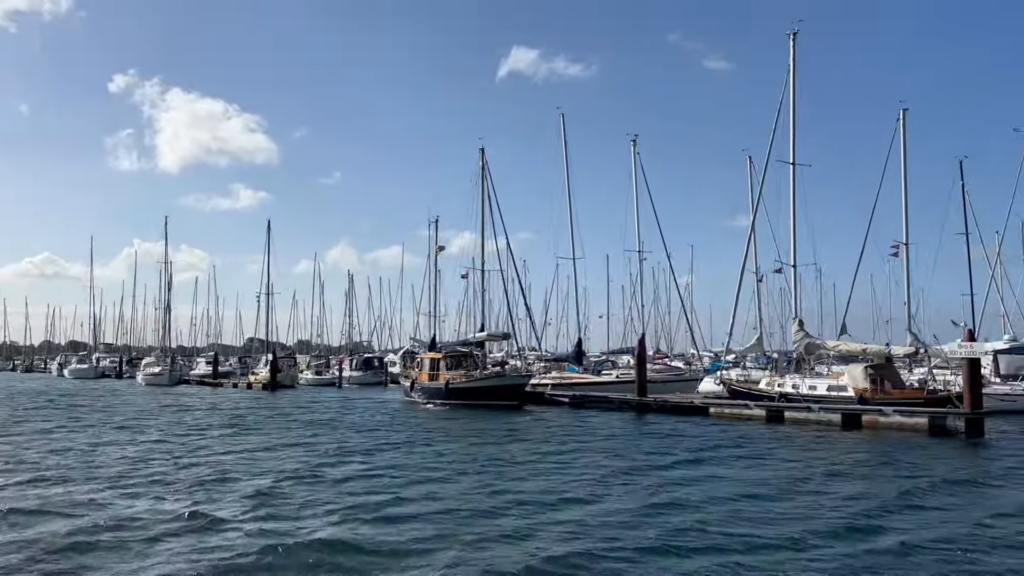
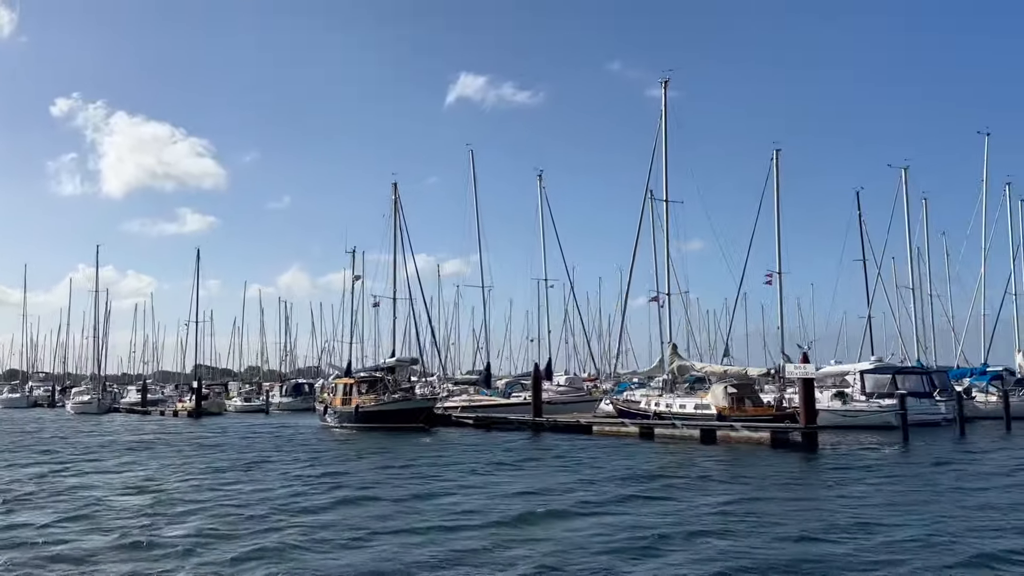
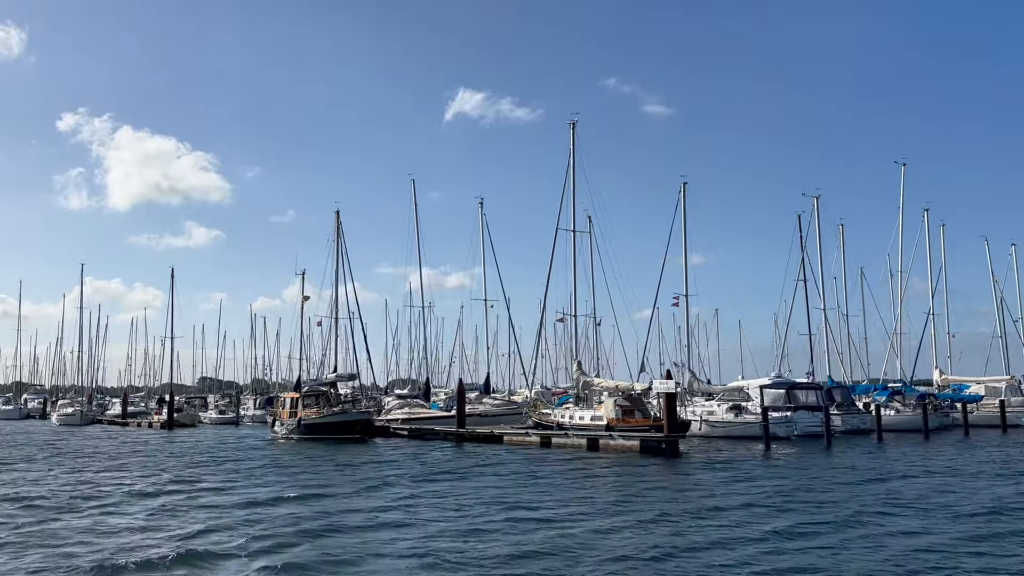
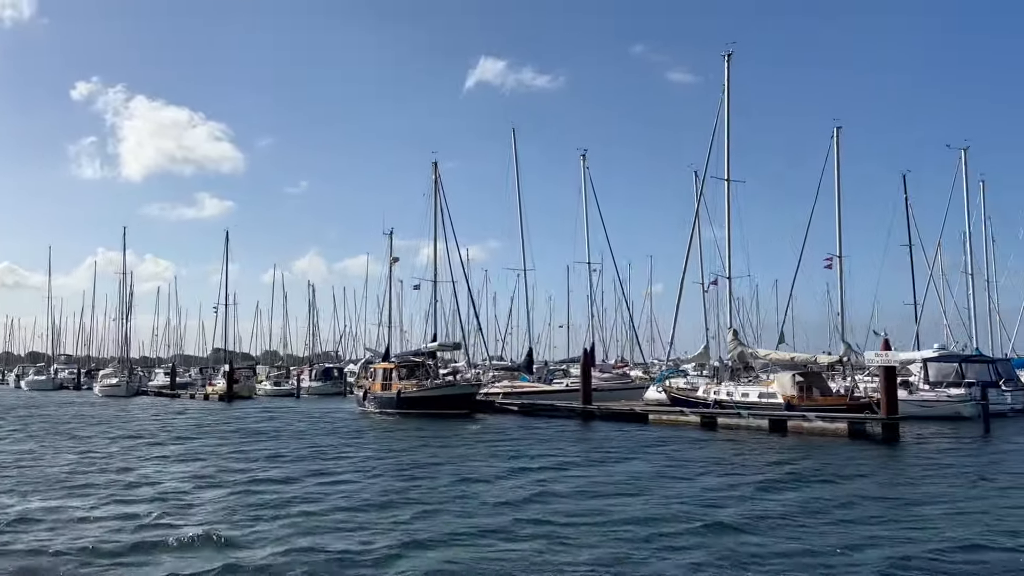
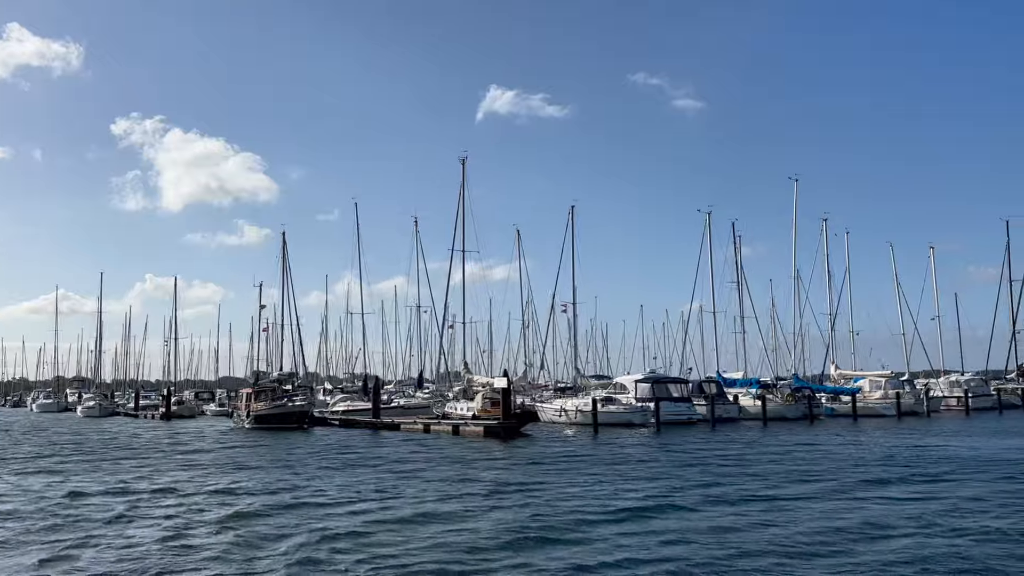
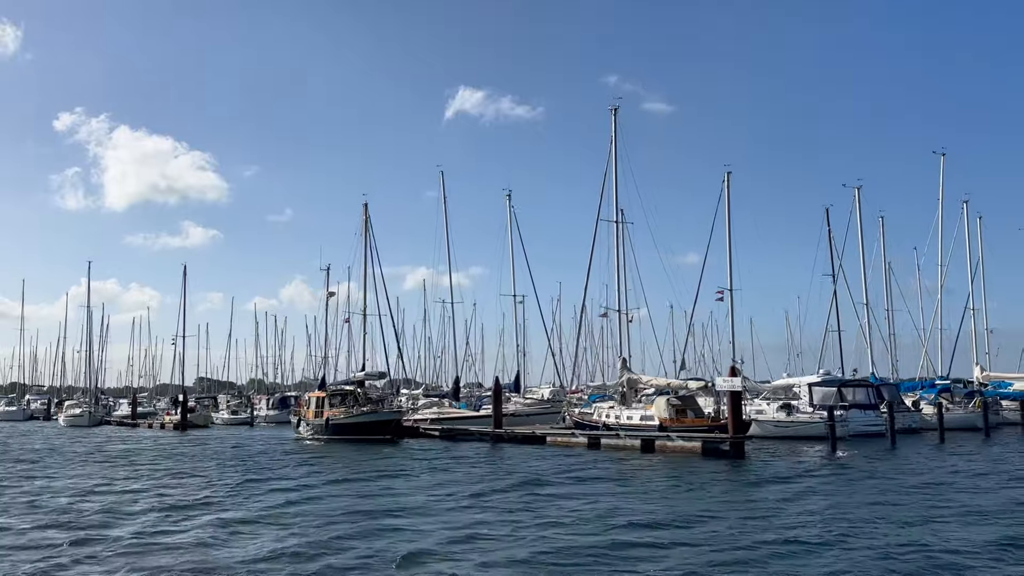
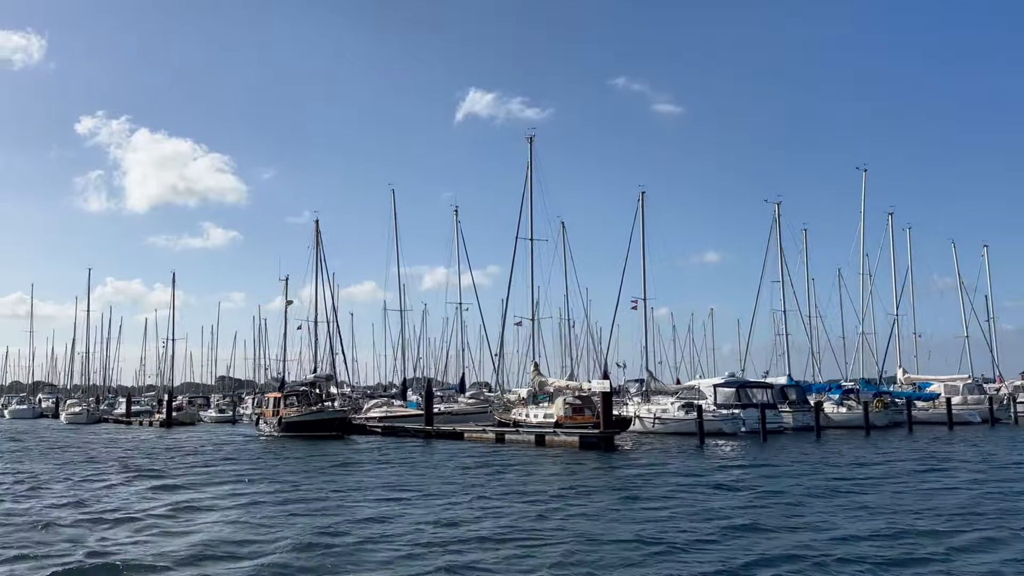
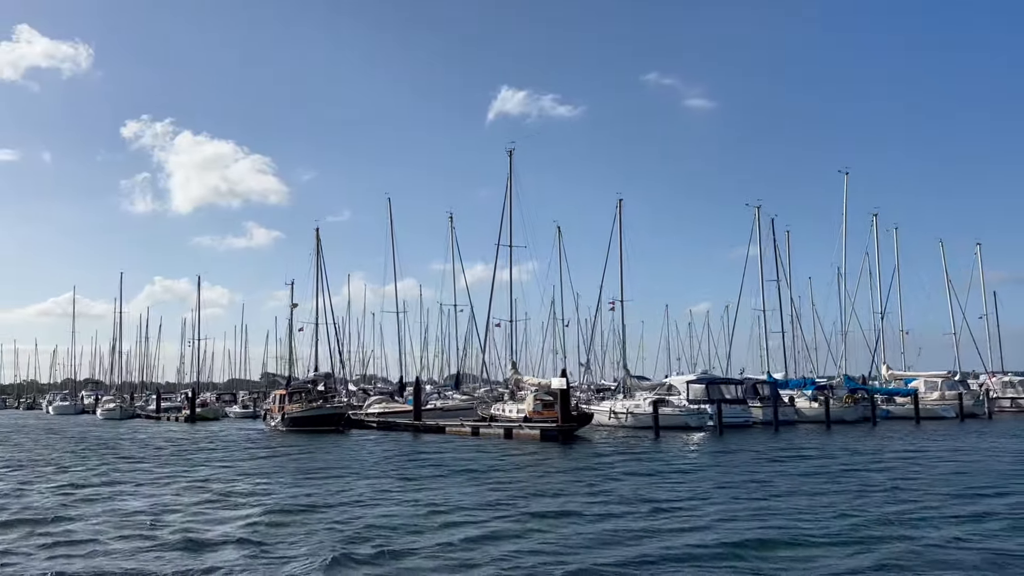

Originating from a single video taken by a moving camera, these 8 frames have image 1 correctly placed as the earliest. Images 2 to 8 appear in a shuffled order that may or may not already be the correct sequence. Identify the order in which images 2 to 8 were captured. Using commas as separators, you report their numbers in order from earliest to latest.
4, 2, 6, 3, 7, 8, 5
